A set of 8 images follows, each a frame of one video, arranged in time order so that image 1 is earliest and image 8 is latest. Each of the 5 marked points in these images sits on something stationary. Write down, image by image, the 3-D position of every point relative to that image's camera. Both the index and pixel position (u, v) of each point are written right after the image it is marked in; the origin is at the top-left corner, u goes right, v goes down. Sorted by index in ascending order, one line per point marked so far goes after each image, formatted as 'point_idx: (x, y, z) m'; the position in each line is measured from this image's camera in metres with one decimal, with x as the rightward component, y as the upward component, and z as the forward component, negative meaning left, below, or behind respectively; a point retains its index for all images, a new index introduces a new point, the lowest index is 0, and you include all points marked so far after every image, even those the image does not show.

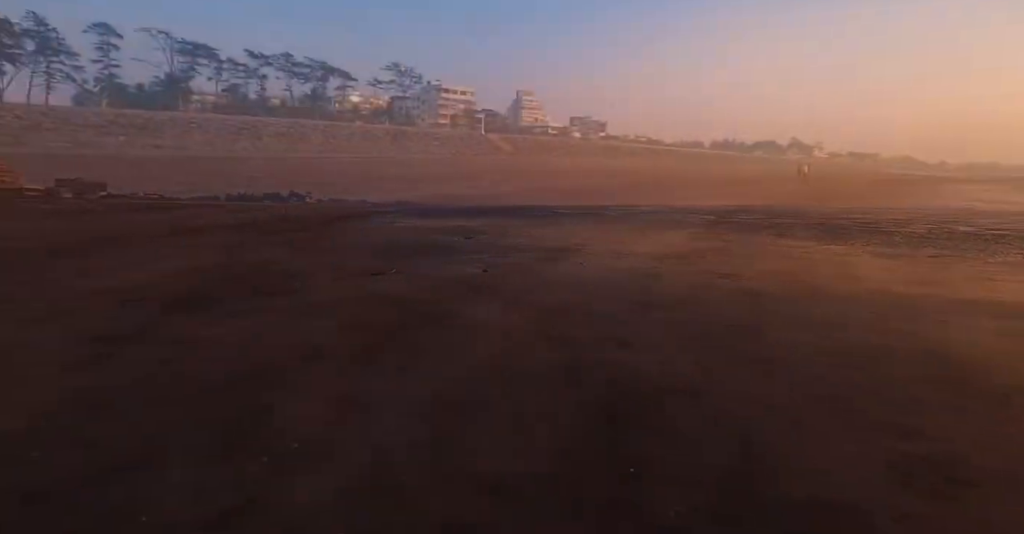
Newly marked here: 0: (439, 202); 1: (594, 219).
0: (-2.3, +2.6, +19.2) m
1: (+2.3, +1.5, +16.9) m
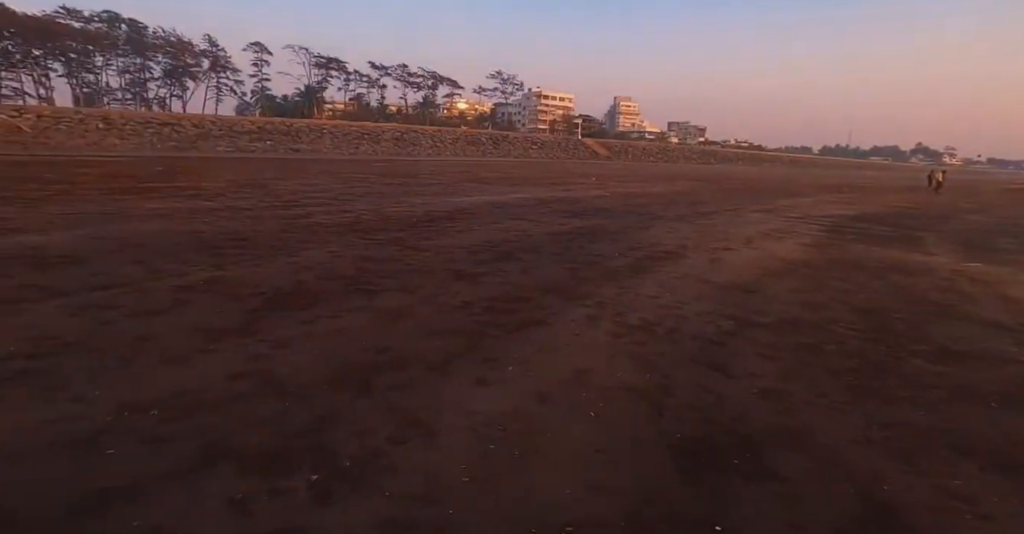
0: (+0.6, +2.4, +19.2) m
1: (+4.9, +1.2, +16.2) m
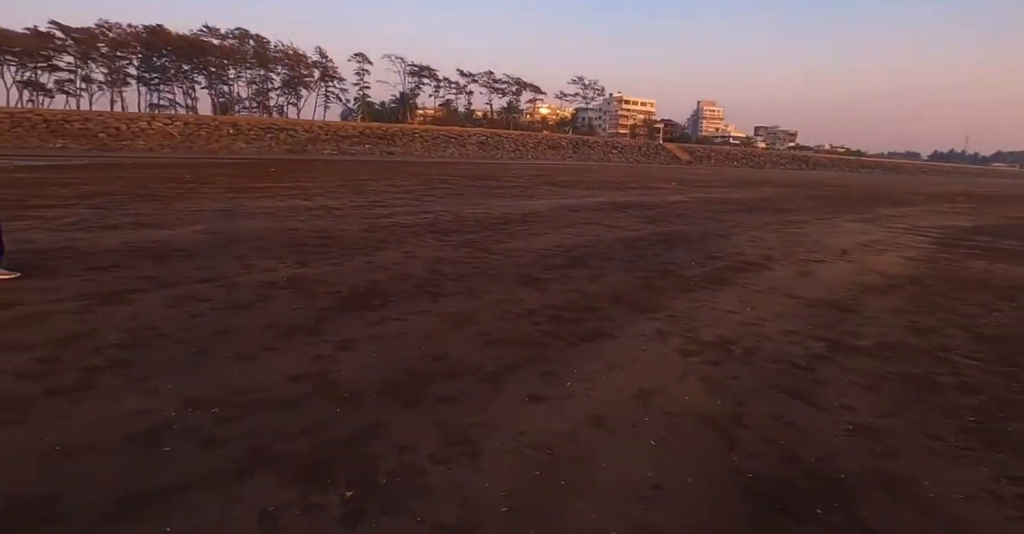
0: (+3.0, +2.2, +18.6) m
1: (+6.8, +0.9, +15.1) m
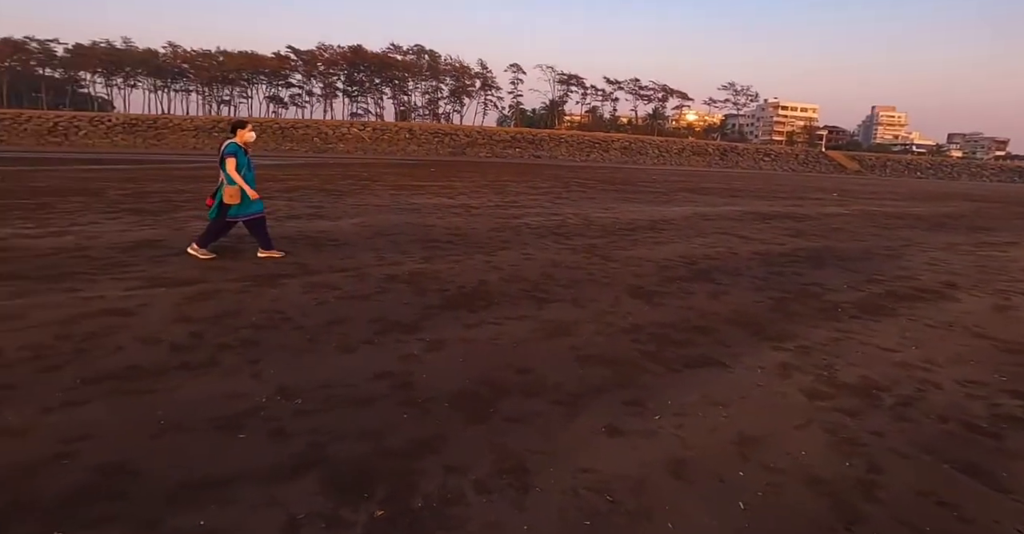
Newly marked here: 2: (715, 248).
0: (+7.0, +1.8, +17.0) m
1: (+9.7, +0.3, +12.6) m
2: (+3.3, +0.3, +10.0) m
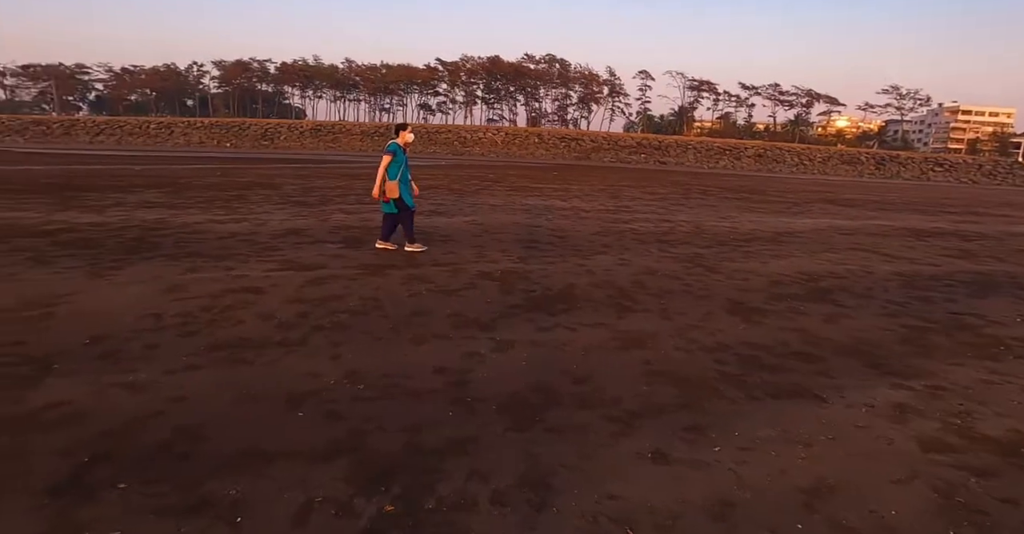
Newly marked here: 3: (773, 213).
0: (+10.1, +1.1, +14.8) m
1: (+11.7, -0.5, +10.0) m
2: (+4.9, 0.0, +8.9) m
3: (+5.6, +1.2, +12.9) m
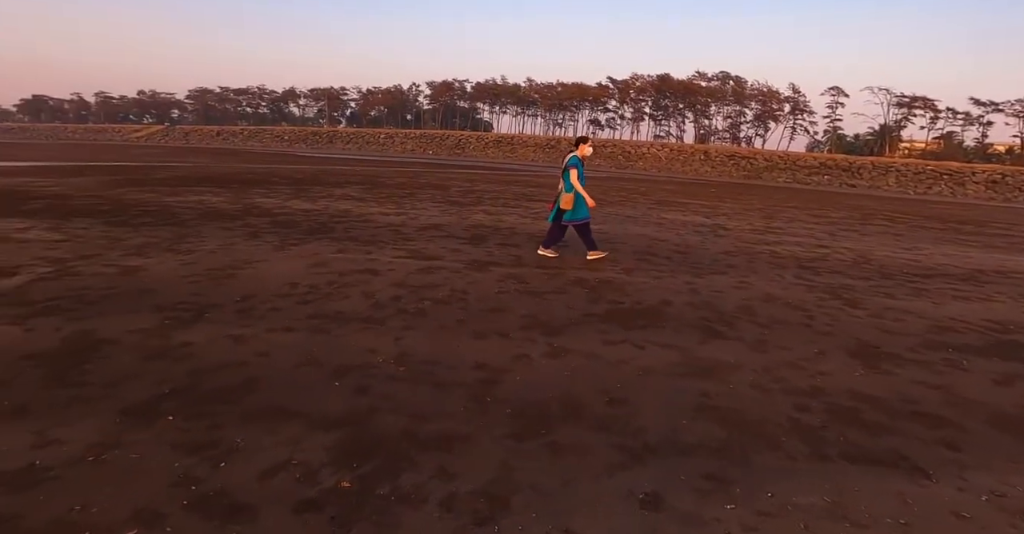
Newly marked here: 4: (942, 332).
0: (+13.1, -0.3, +10.9) m
1: (+13.0, -1.8, +5.8) m
2: (+6.3, -0.6, +6.9) m
3: (+8.3, +0.3, +10.5) m
4: (+4.5, -0.7, +6.1) m
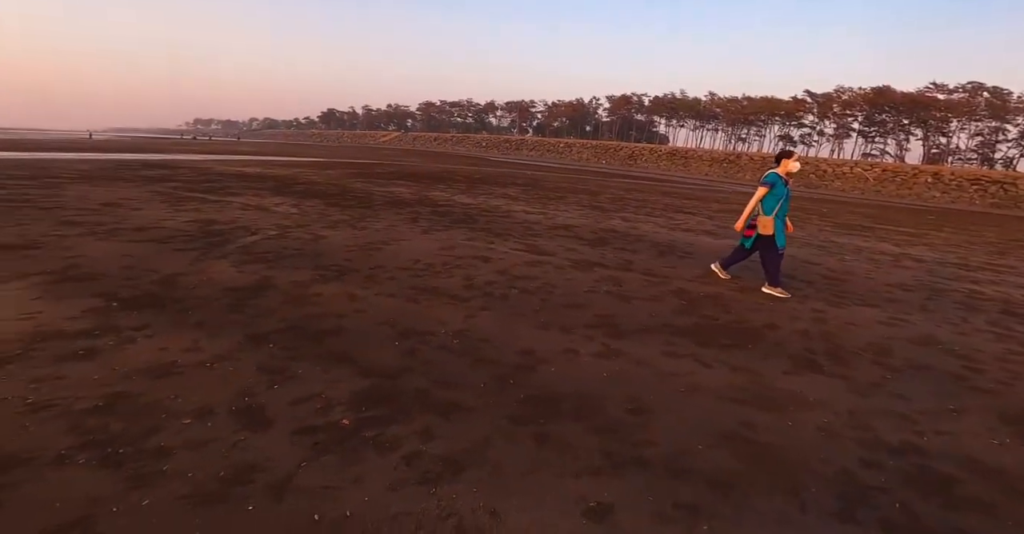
0: (+14.9, -1.8, +5.6) m
1: (+12.7, -3.0, +0.9) m
2: (+7.1, -1.3, +4.4) m
3: (+10.3, -0.7, +7.0) m
4: (+5.1, -1.1, +4.4) m
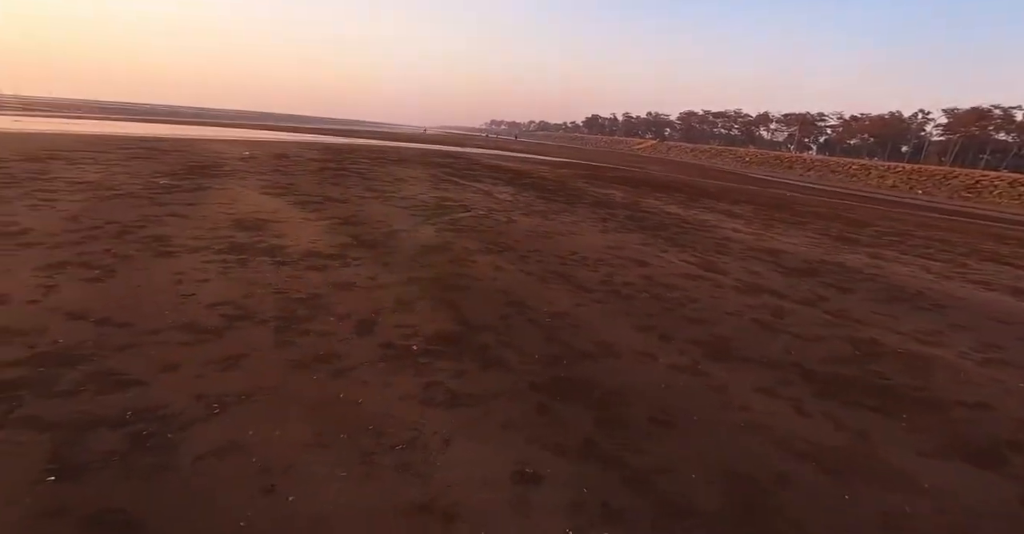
0: (+12.8, -4.3, -3.7) m
1: (+8.1, -4.7, -6.1) m
2: (+6.1, -2.4, +0.1) m
3: (+10.3, -2.6, +0.1) m
4: (+4.6, -1.9, +1.2) m
